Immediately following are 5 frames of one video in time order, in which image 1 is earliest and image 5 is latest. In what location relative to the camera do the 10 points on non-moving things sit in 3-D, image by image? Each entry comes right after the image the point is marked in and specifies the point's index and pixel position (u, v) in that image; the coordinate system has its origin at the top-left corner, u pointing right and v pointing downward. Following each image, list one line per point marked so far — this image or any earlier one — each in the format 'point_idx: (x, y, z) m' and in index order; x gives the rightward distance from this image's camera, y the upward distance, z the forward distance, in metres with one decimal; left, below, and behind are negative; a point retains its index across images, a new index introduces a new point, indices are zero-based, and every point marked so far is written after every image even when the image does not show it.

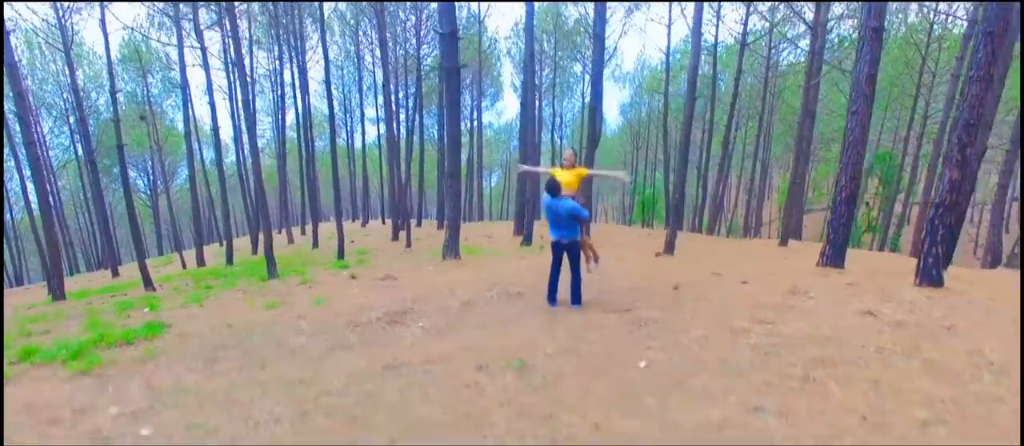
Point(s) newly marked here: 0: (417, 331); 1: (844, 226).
0: (-1.1, -1.2, +5.6) m
1: (+5.5, 0.0, +8.5) m
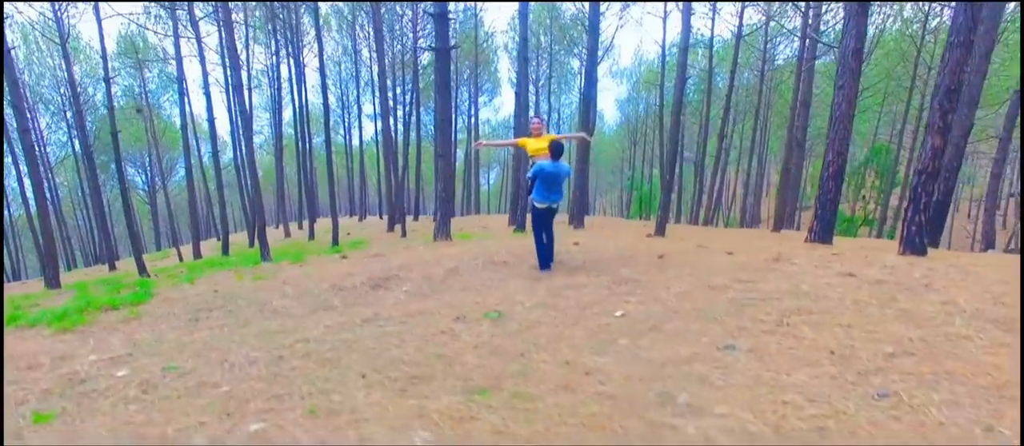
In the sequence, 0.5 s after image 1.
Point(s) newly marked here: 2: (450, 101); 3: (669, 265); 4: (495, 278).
0: (-1.2, -0.8, +5.6) m
1: (+5.3, +0.4, +8.5) m
2: (-1.4, +2.7, +11.1) m
3: (+1.9, -0.5, +6.2) m
4: (-0.2, -0.6, +5.9) m
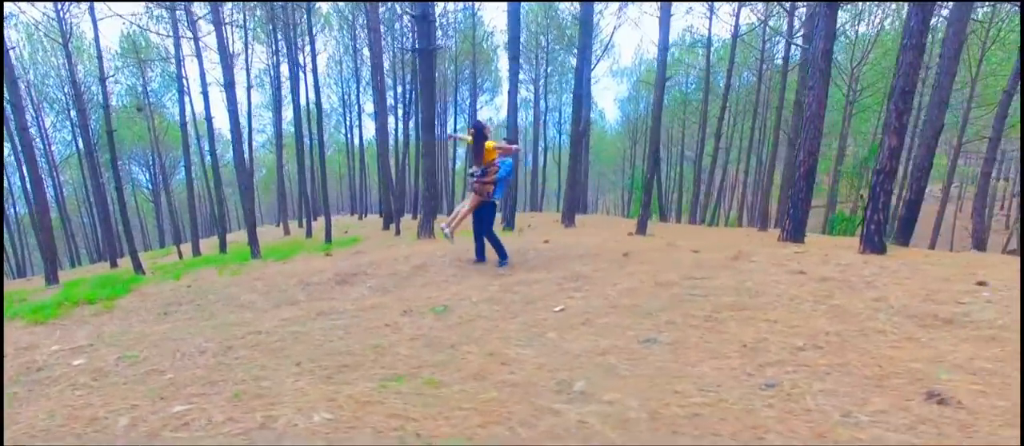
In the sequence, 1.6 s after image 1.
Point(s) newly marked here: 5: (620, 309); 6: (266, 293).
0: (-1.7, -0.8, +5.8) m
1: (+4.9, +0.4, +8.6) m
2: (-1.8, +2.7, +11.2) m
3: (+1.5, -0.5, +6.4) m
4: (-0.6, -0.6, +6.1) m
5: (+0.9, -0.7, +4.2) m
6: (-2.9, -0.8, +5.9) m
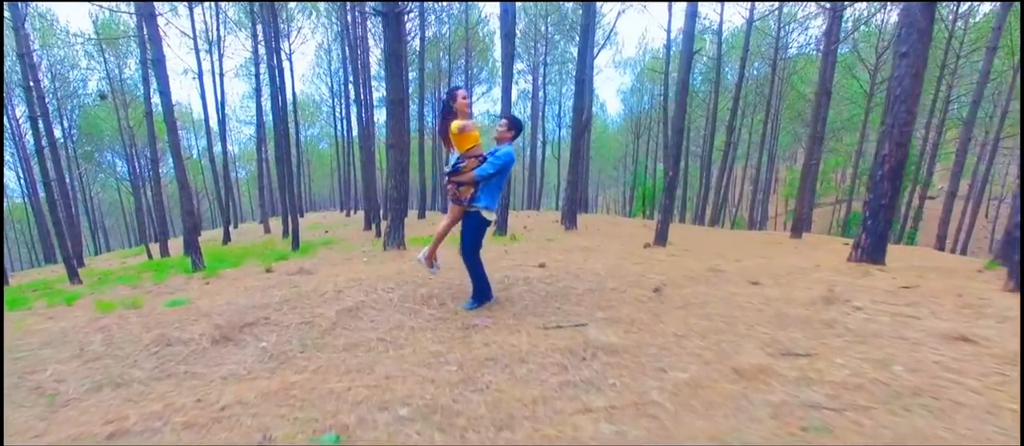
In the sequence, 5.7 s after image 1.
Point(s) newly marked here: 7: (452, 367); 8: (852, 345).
0: (-1.9, -1.0, +3.6) m
1: (+4.7, +0.2, +6.4) m
2: (-1.9, +2.6, +9.0) m
3: (+1.3, -0.7, +4.2) m
4: (-0.8, -0.8, +3.9) m
5: (+0.7, -0.9, +2.0) m
6: (-3.1, -1.0, +3.7) m
7: (-0.4, -0.9, +3.1) m
8: (+2.1, -0.8, +3.2) m
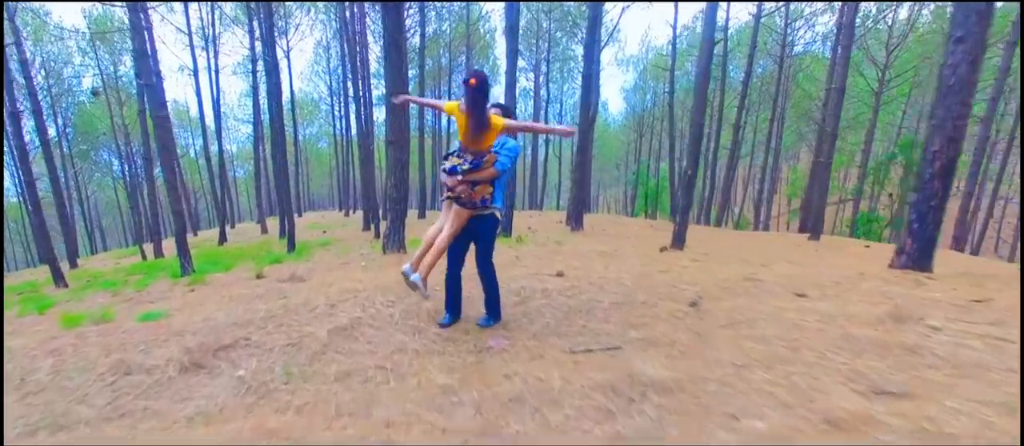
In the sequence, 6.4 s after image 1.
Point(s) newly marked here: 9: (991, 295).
0: (-1.7, -1.0, +3.0) m
1: (+4.9, +0.1, +5.9) m
2: (-1.8, +2.6, +8.4) m
3: (+1.4, -0.7, +3.6) m
4: (-0.7, -0.9, +3.3) m
5: (+0.9, -1.0, +1.4) m
6: (-2.9, -1.0, +3.1) m
7: (-0.2, -0.9, +2.5) m
8: (+2.3, -0.8, +2.6) m
9: (+4.3, -0.6, +4.6) m
